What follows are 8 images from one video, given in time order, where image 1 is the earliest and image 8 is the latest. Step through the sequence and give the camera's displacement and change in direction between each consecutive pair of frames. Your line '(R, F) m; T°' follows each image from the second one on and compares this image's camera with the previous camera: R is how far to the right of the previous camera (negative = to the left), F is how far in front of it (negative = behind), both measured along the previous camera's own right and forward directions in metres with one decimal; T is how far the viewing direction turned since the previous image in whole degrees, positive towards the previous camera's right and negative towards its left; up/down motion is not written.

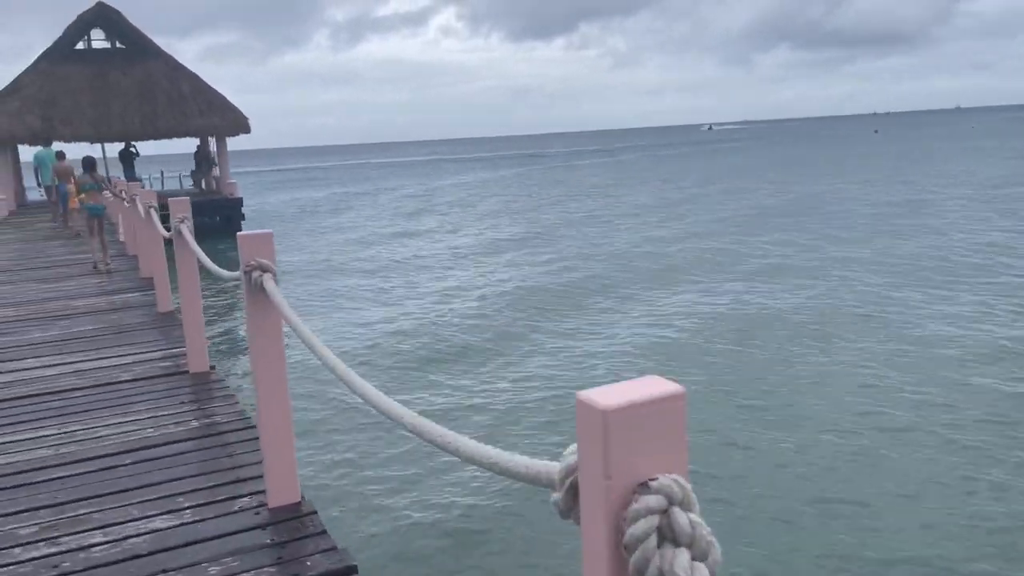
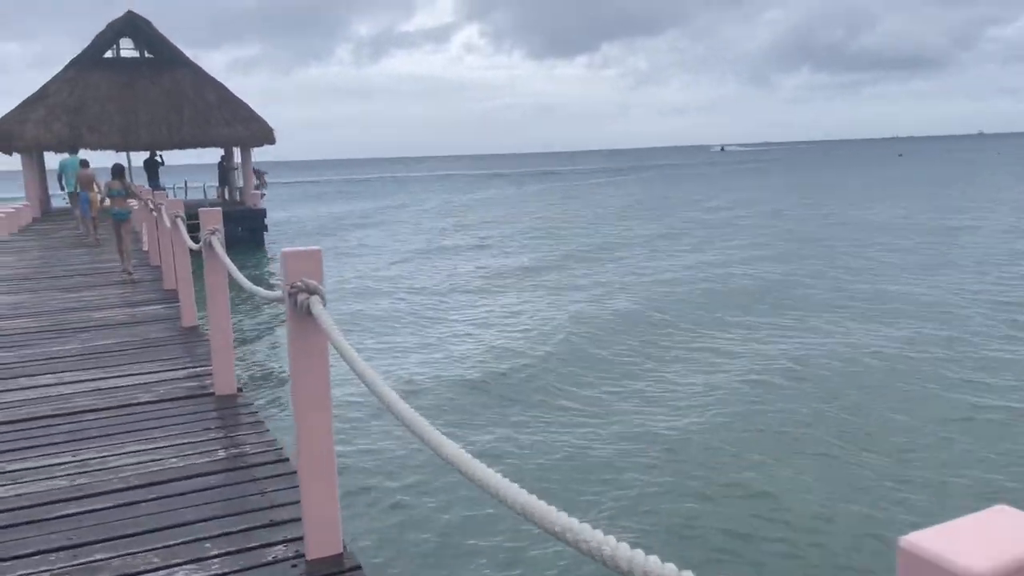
(-0.2, +0.4) m; -1°
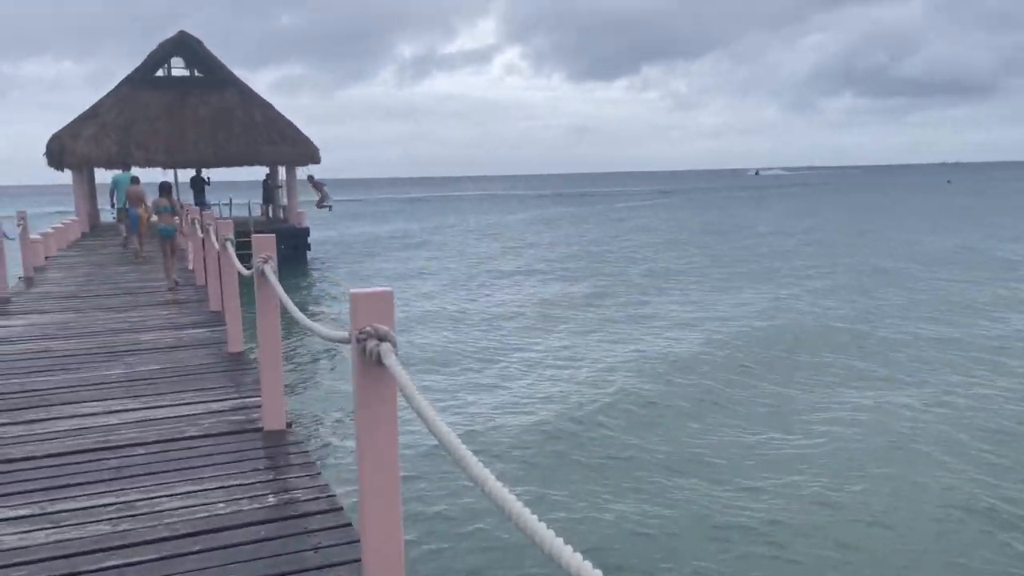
(-0.2, +0.3) m; -2°
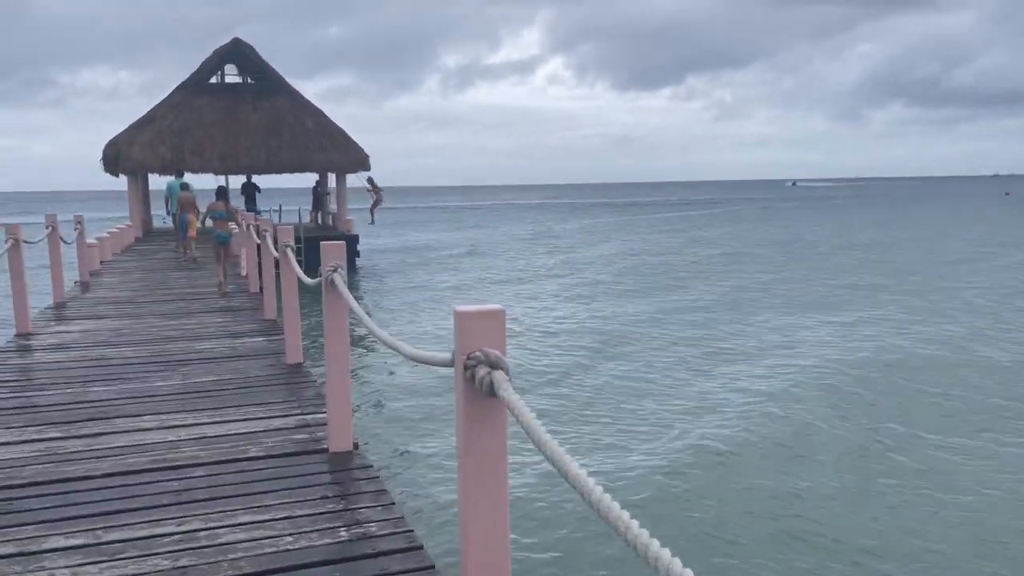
(-0.3, +0.4) m; -3°
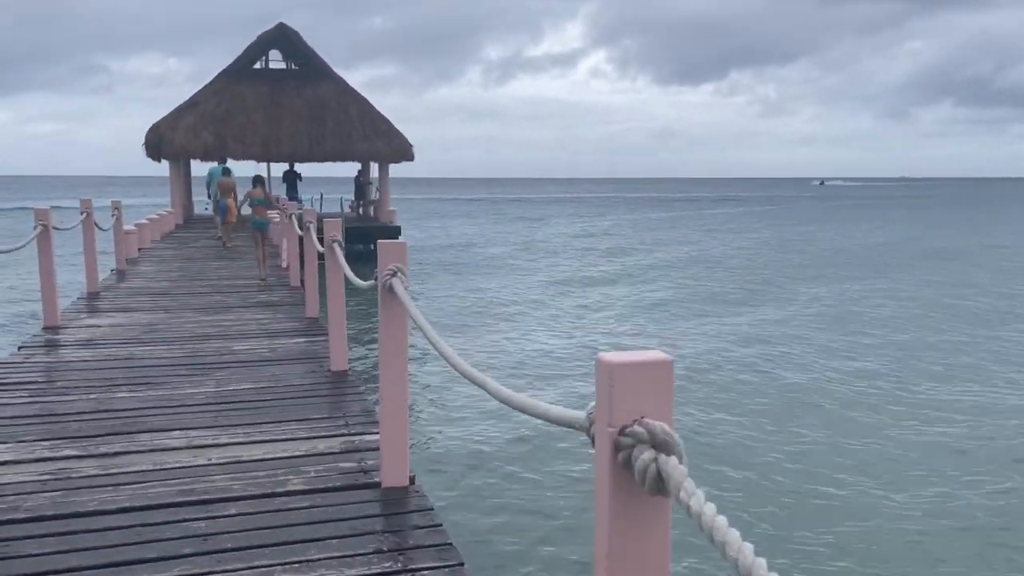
(-0.3, +0.8) m; -2°
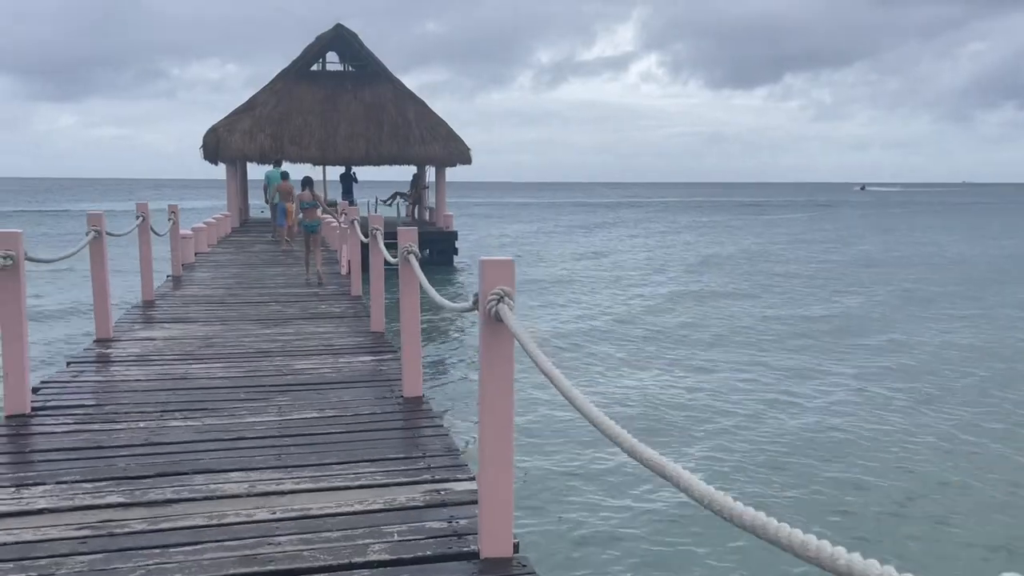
(-0.3, +0.8) m; -3°
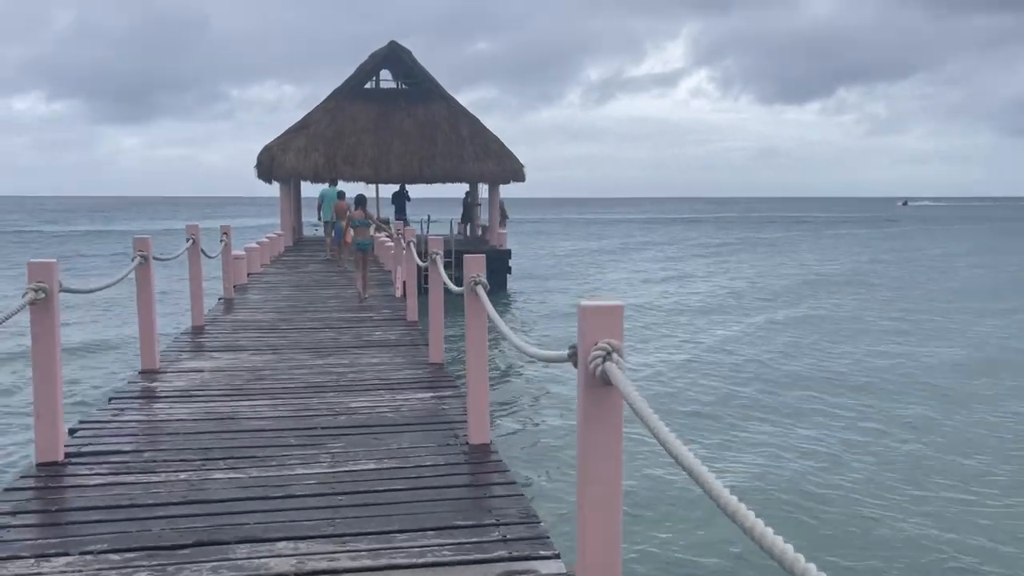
(-0.2, +0.6) m; -3°
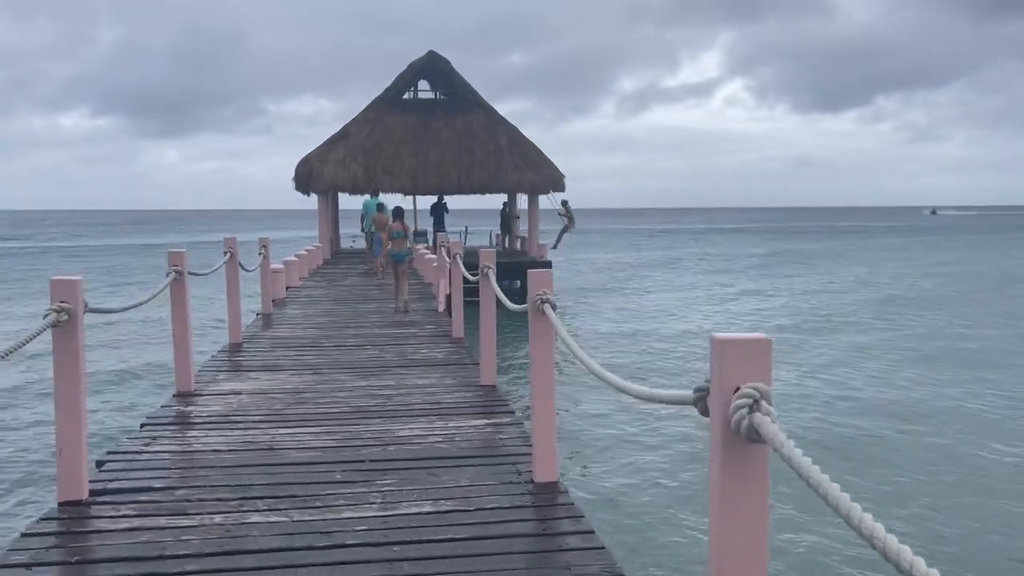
(-0.2, +0.6) m; -2°
